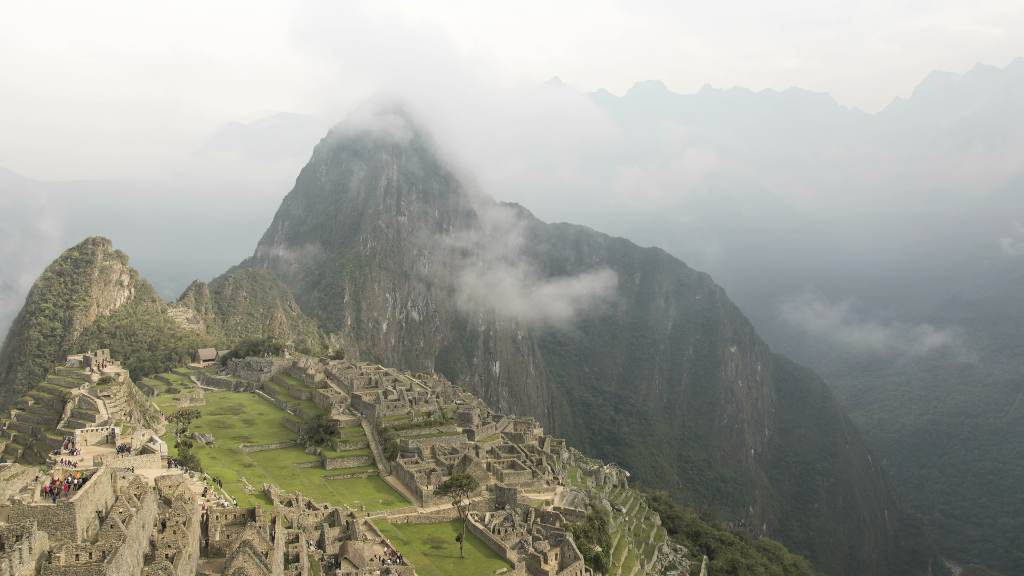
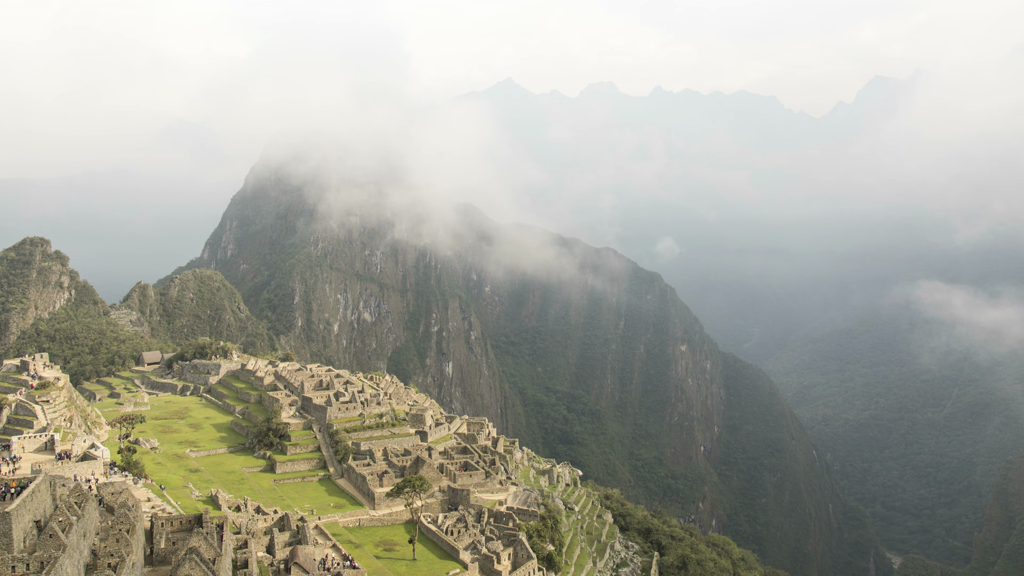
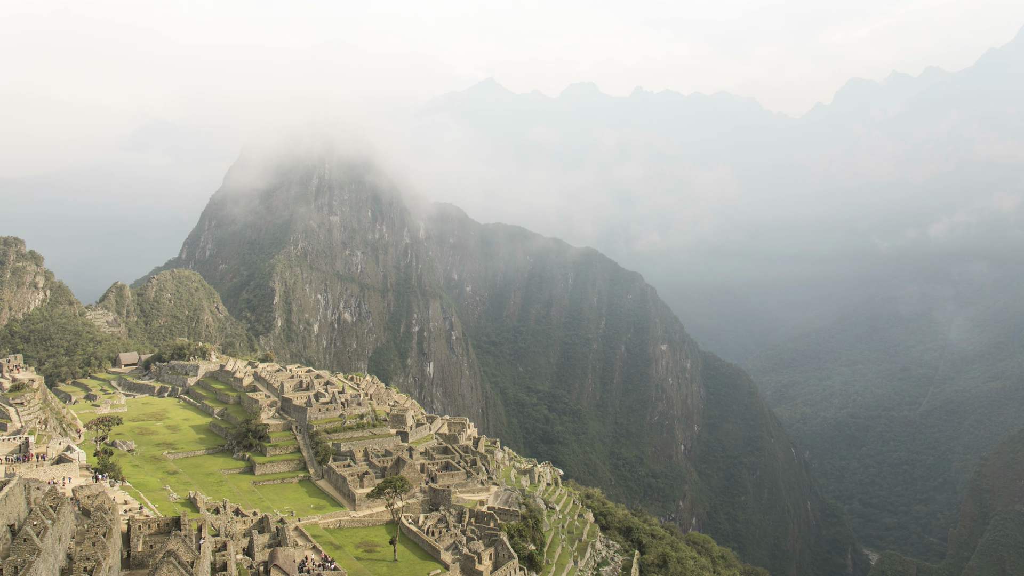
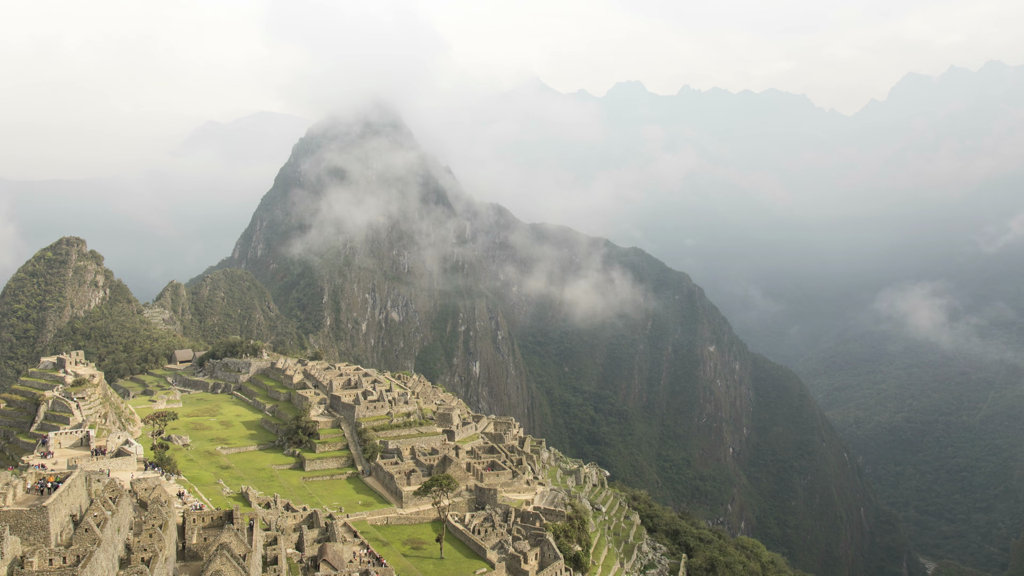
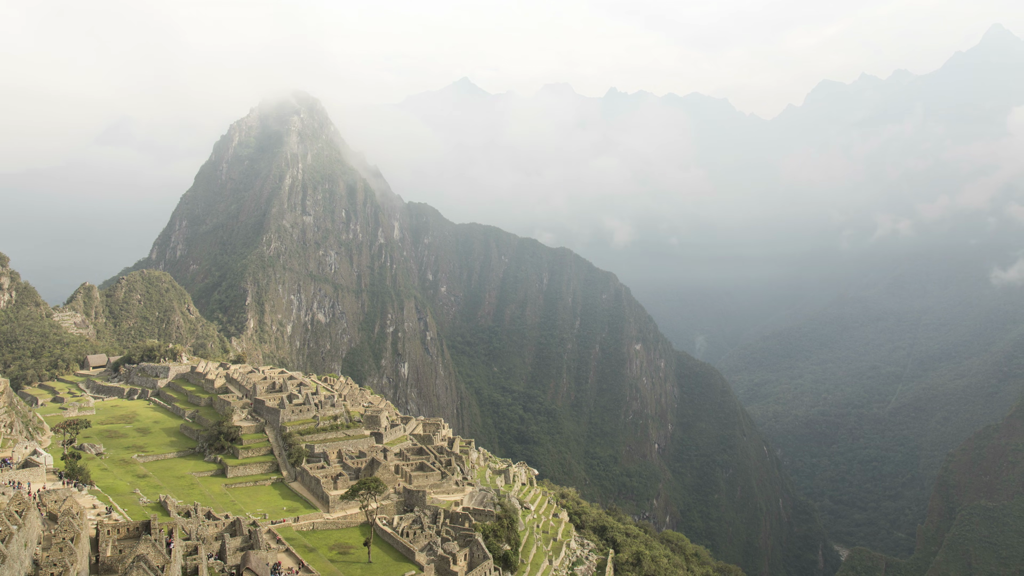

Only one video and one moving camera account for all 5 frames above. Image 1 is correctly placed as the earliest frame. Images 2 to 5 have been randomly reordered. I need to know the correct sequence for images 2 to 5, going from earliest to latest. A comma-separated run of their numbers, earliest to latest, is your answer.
4, 2, 3, 5
